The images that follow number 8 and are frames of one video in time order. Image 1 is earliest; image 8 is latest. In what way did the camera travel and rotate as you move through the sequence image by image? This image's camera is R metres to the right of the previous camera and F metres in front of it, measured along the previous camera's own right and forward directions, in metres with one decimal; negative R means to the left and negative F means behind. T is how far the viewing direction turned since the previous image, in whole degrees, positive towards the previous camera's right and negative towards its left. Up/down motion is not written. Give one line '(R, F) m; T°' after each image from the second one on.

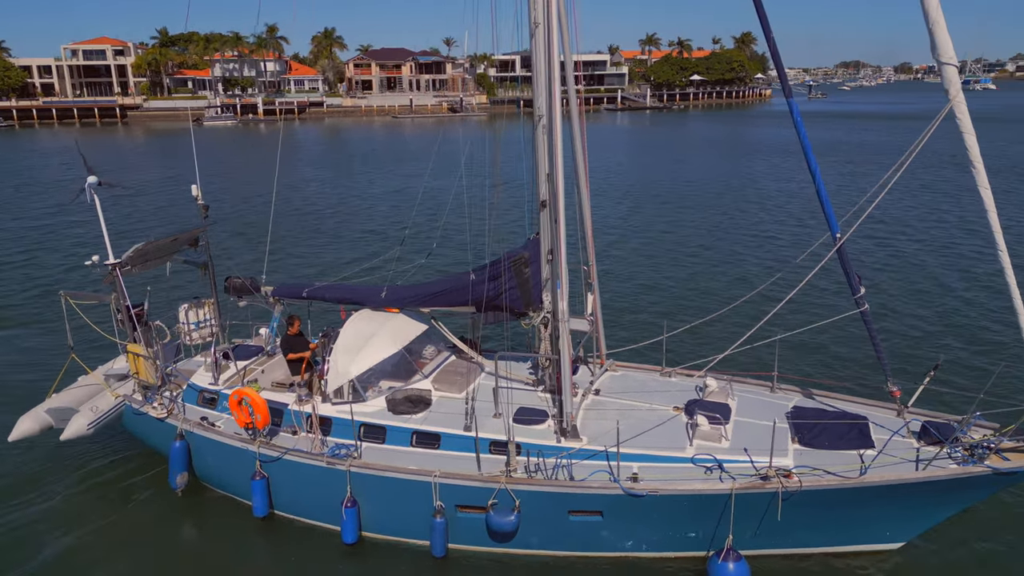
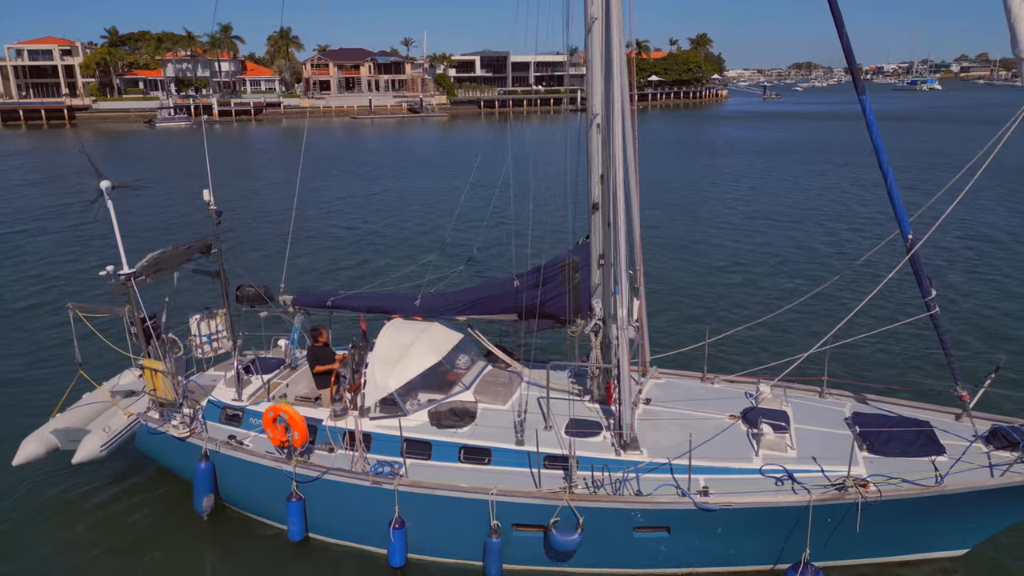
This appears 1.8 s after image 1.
(-1.1, +0.5) m; +3°
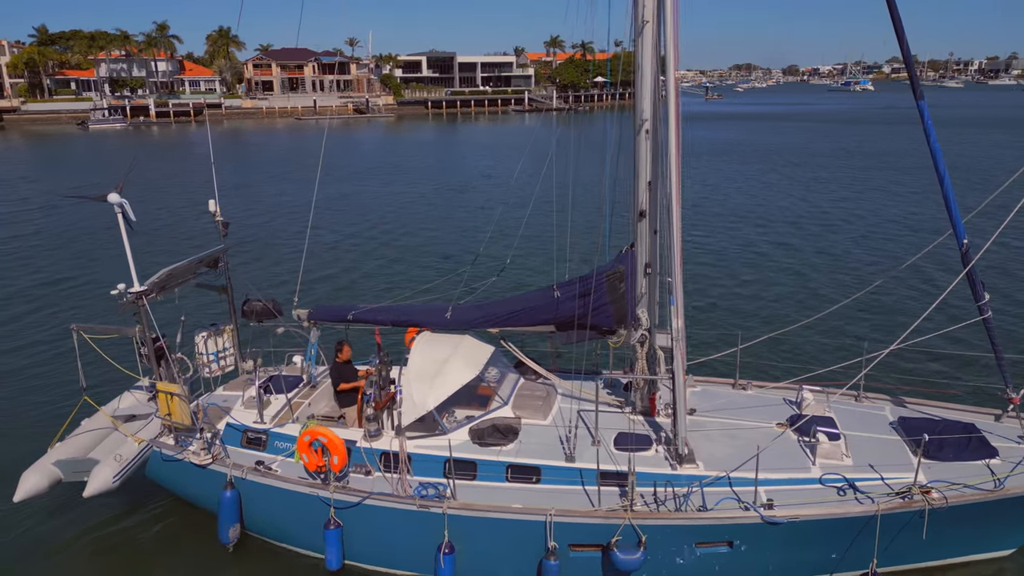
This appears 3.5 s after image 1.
(-1.2, +0.4) m; +4°
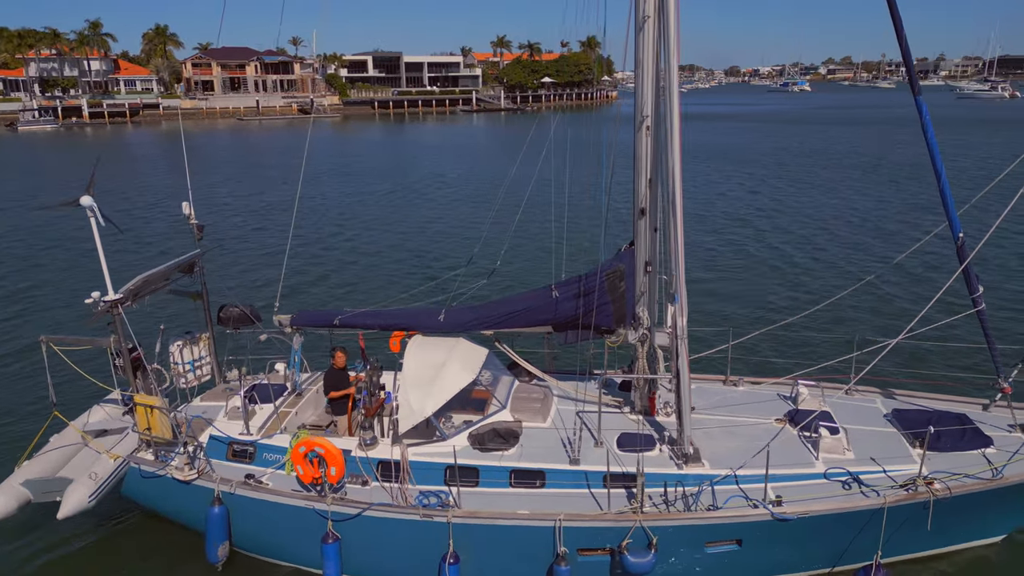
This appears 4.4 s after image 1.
(-0.6, +0.2) m; +4°
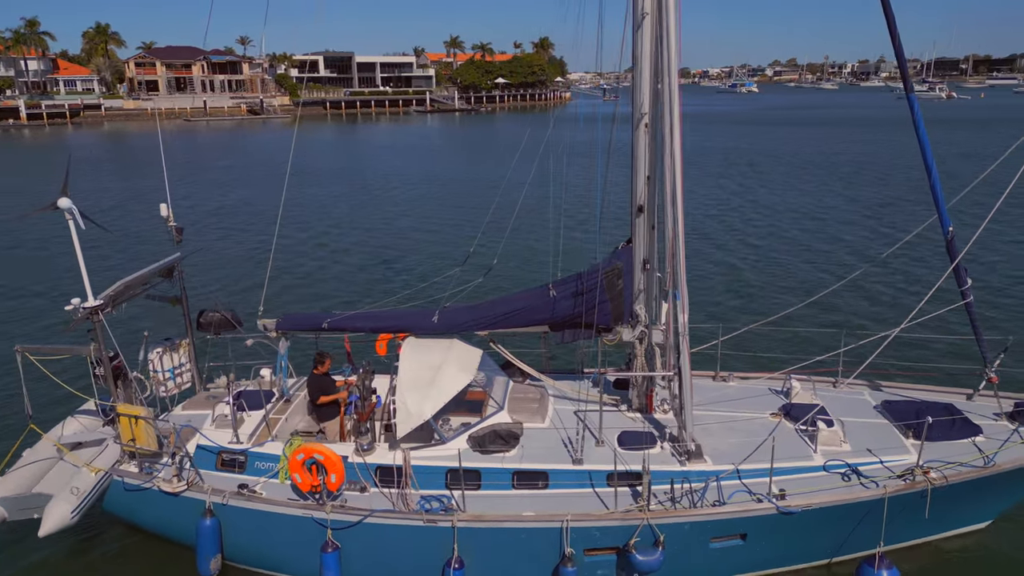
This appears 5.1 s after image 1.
(-0.5, +0.1) m; +3°
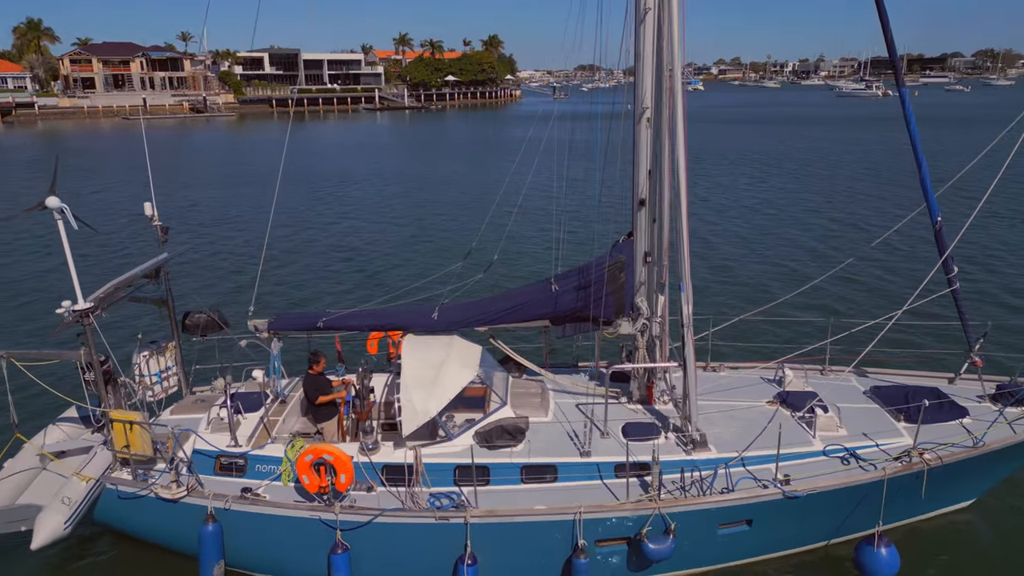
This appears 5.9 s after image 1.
(-0.6, 0.0) m; +3°
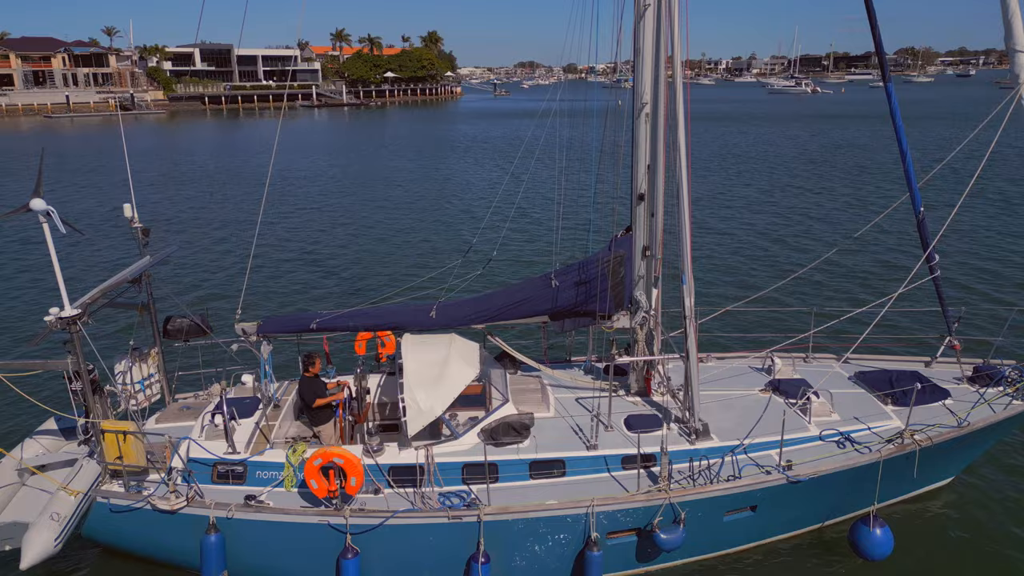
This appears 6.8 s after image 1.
(-0.7, 0.0) m; +4°
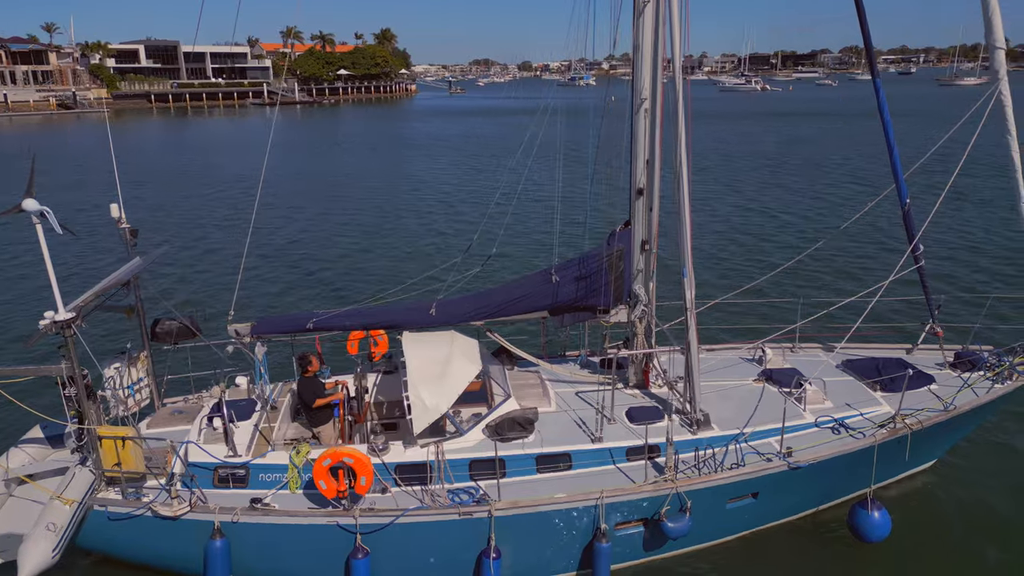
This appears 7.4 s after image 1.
(-0.5, 0.0) m; +3°
